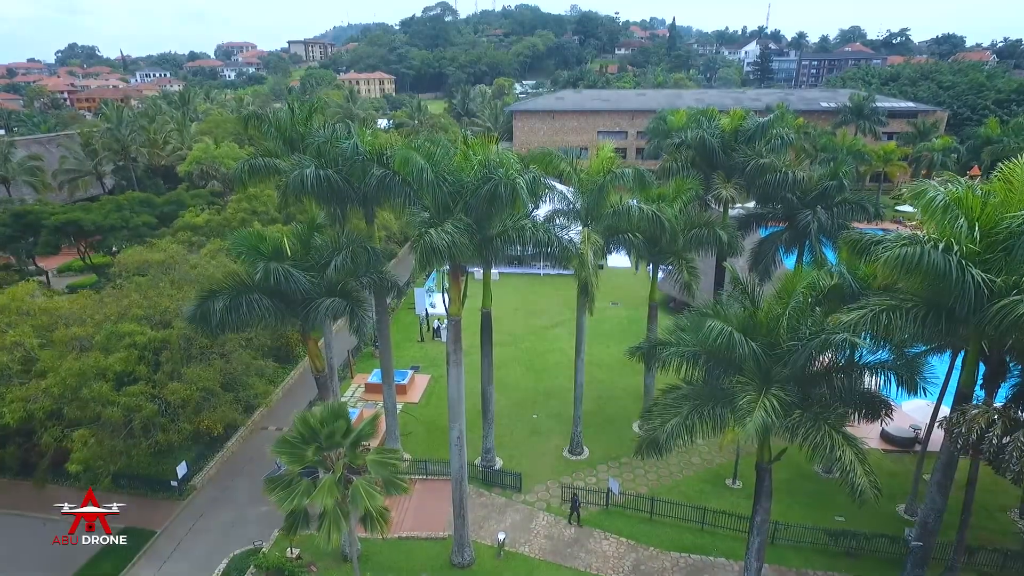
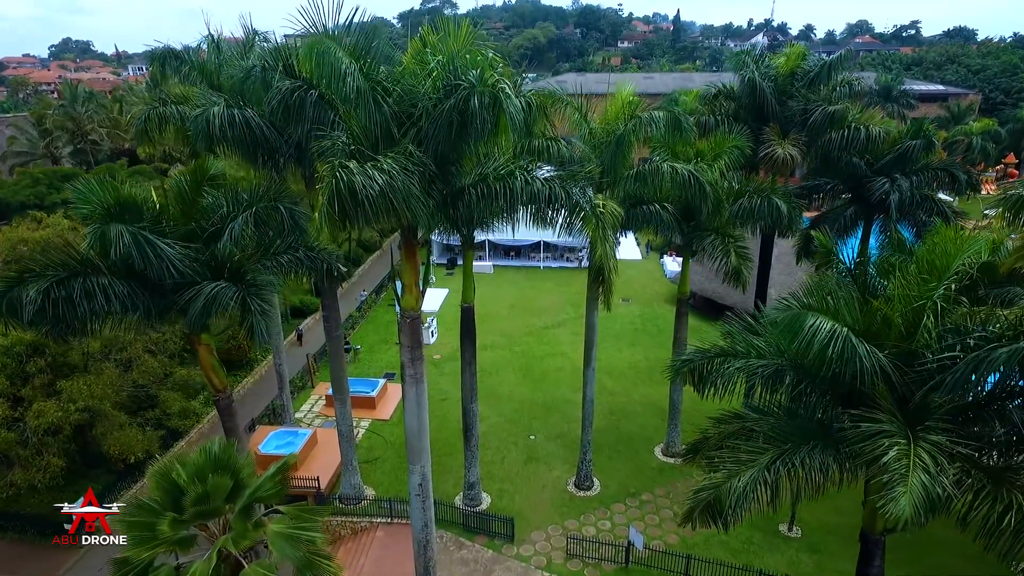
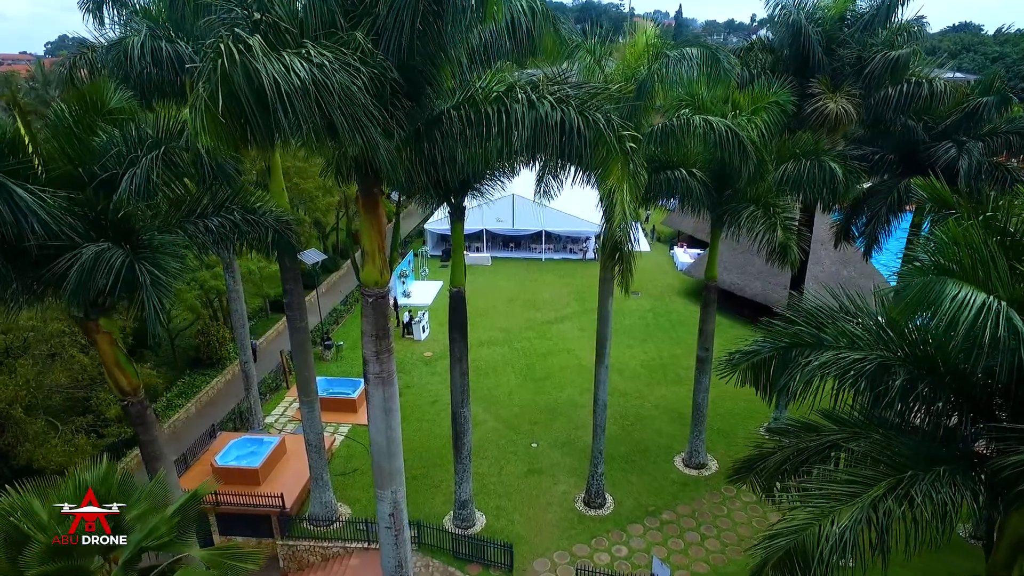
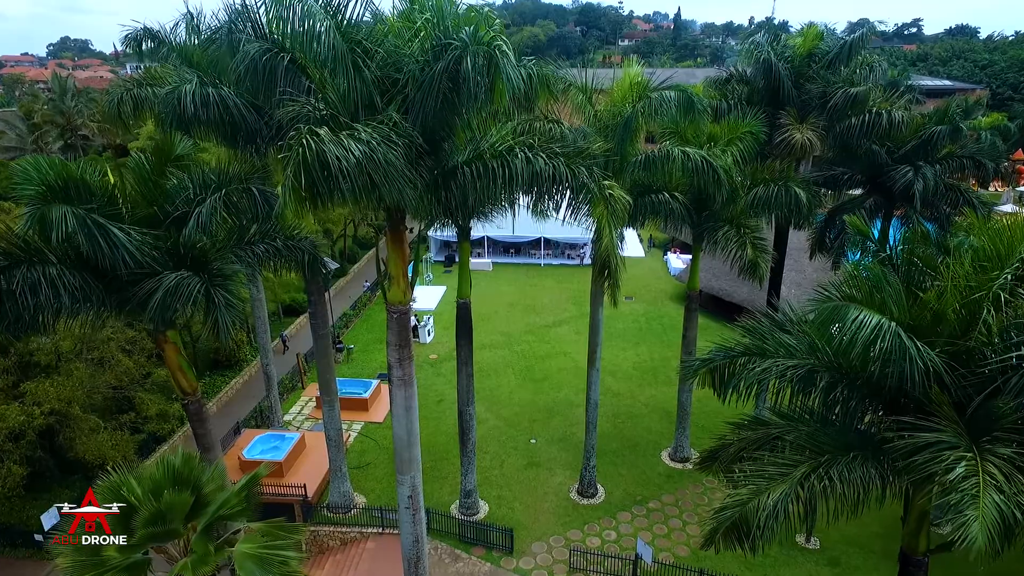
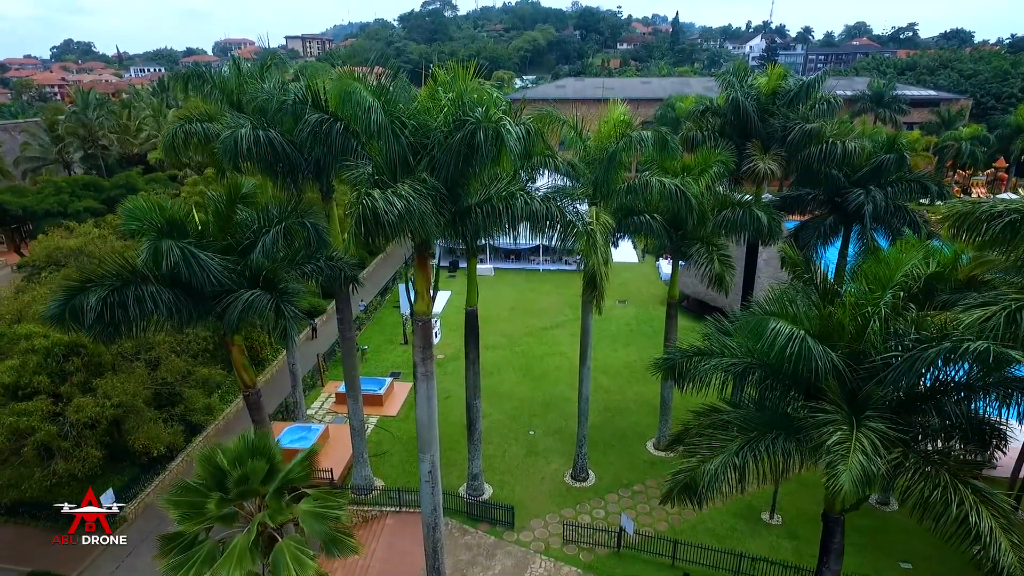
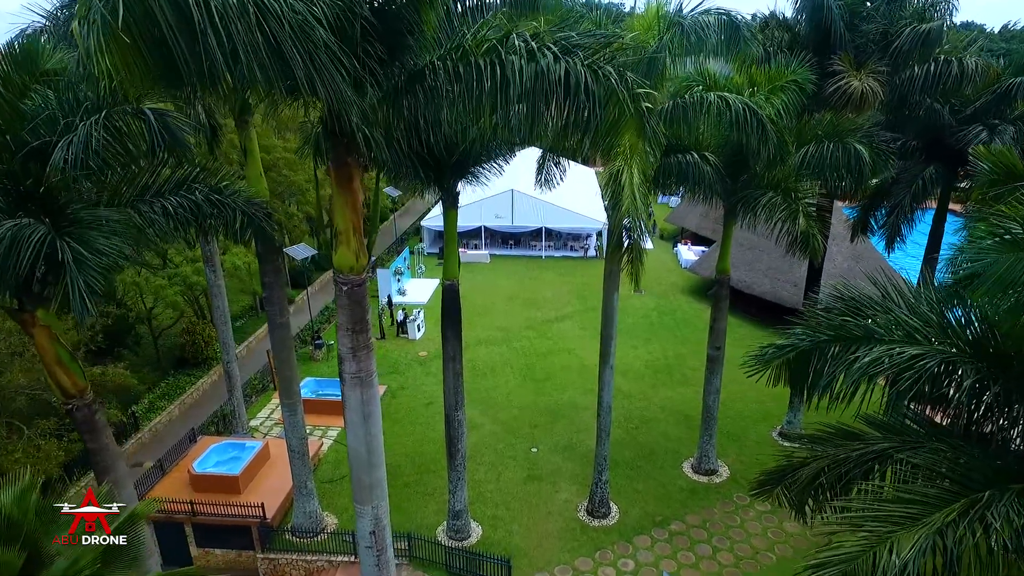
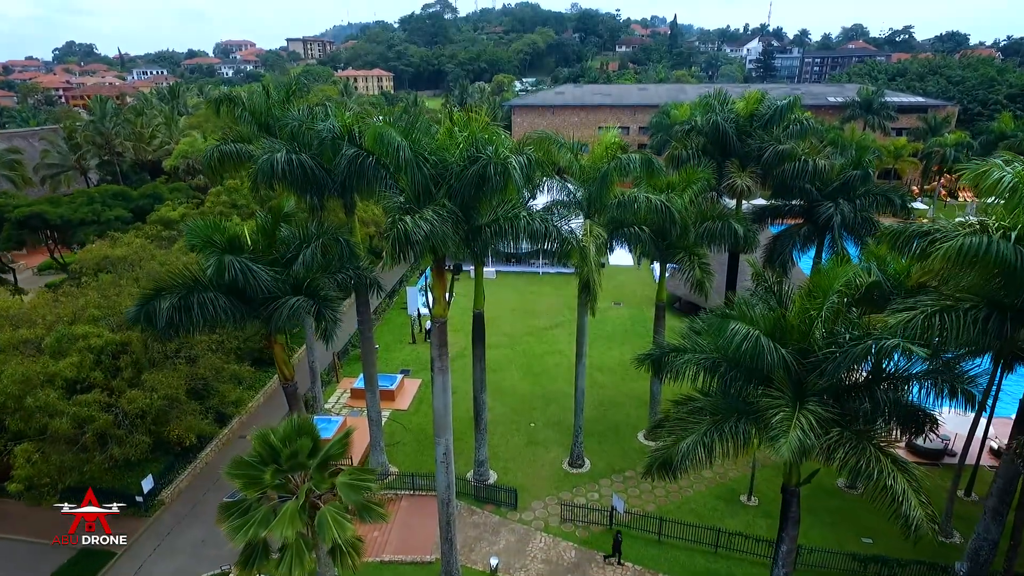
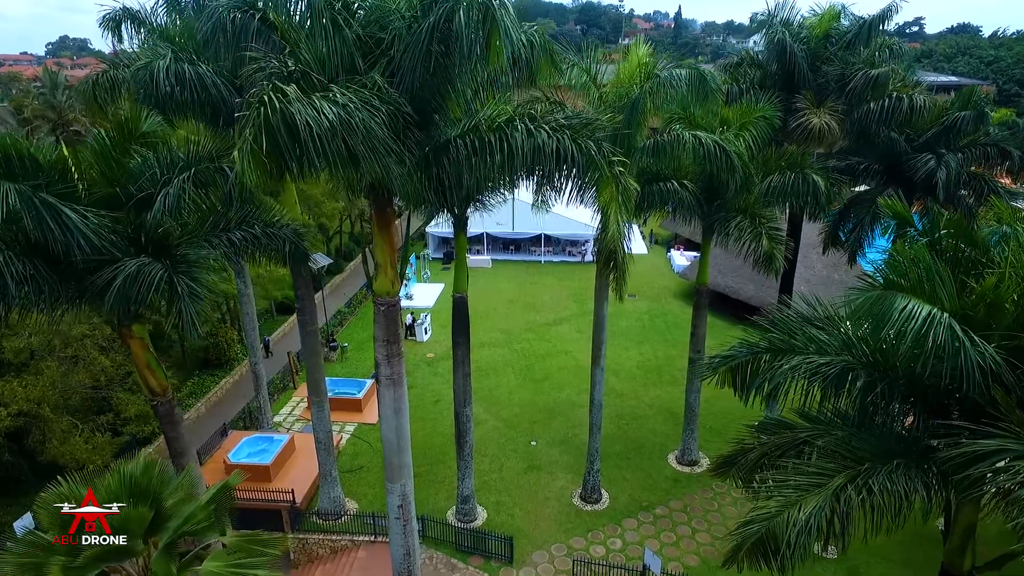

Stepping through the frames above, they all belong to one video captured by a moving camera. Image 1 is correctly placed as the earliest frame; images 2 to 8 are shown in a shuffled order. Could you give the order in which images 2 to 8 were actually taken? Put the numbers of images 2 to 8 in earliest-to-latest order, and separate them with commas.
7, 5, 2, 4, 8, 3, 6
